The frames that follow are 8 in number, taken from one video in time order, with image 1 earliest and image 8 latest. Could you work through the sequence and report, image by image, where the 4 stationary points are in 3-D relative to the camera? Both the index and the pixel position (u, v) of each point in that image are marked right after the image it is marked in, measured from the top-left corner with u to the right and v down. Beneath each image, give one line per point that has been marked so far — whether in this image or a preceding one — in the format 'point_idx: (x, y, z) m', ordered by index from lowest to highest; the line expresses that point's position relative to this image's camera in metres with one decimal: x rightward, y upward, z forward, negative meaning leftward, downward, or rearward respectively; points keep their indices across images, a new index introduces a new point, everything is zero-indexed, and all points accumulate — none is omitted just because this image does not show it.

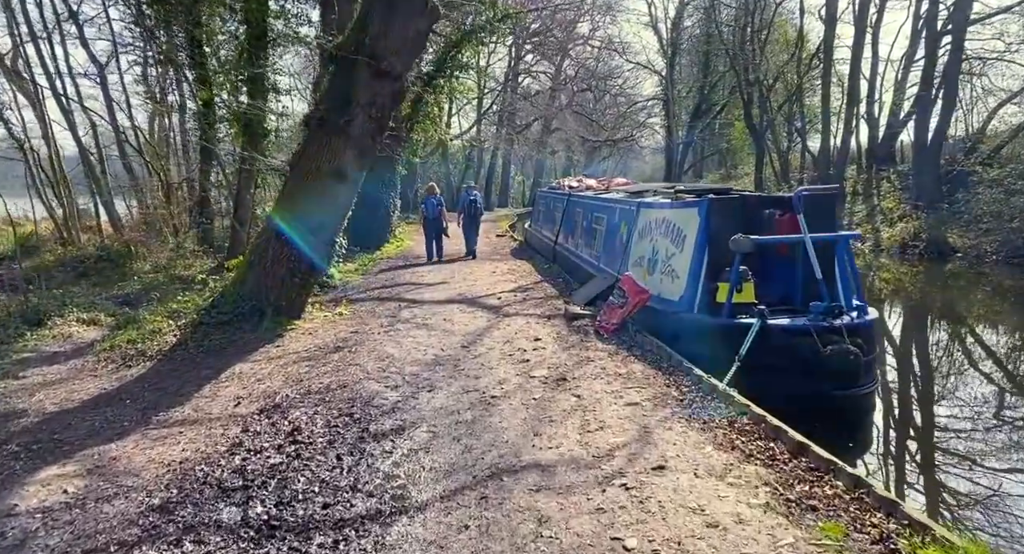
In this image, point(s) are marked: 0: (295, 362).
0: (-2.2, -0.9, +7.4) m
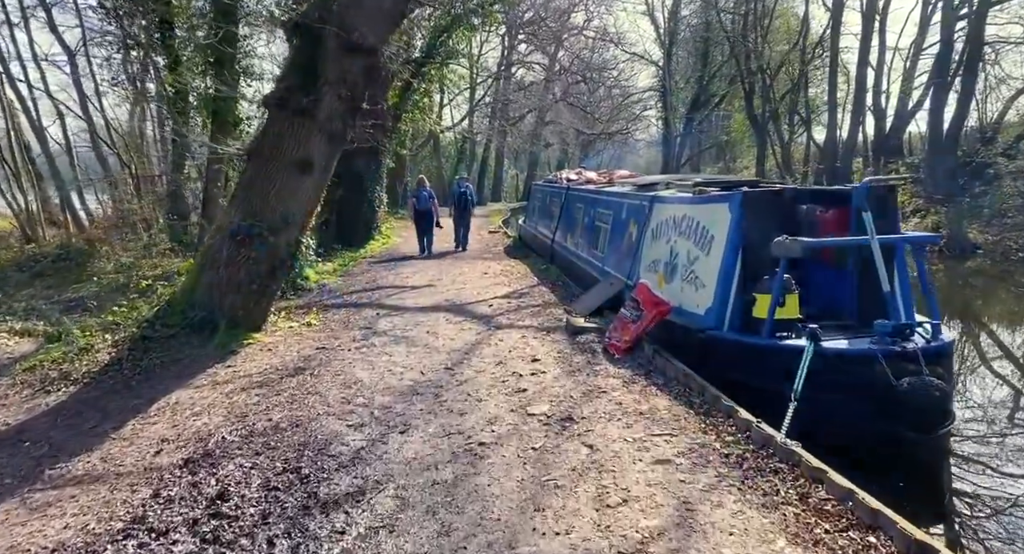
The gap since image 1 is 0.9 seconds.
0: (-2.3, -0.9, +6.2) m
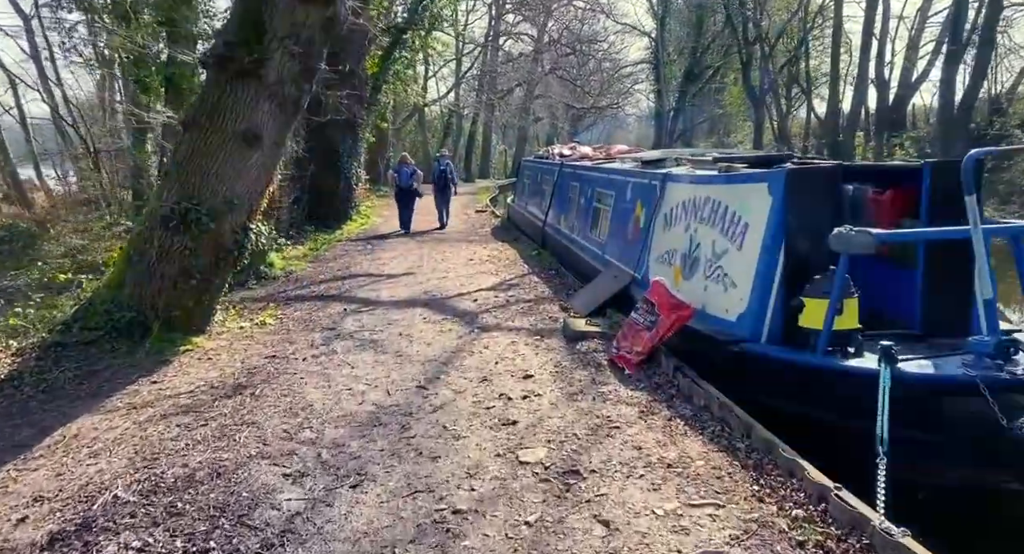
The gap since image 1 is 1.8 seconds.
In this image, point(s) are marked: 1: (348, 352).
0: (-2.4, -0.9, +5.0) m
1: (-1.5, -0.7, +6.4) m
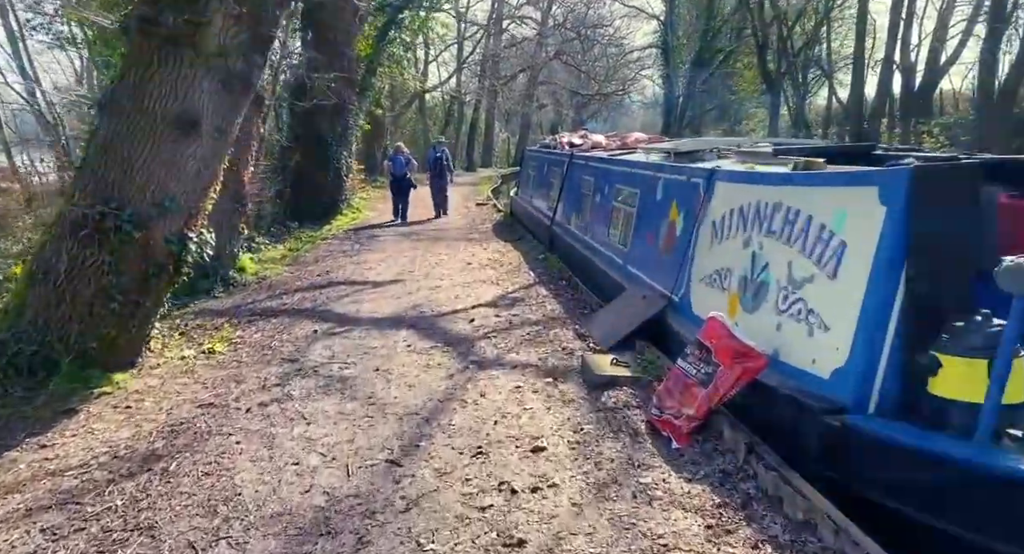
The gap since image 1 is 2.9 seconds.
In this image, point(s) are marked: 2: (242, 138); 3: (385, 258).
0: (-2.4, -1.1, +3.6) m
1: (-1.4, -0.9, +5.1) m
2: (-3.8, +2.0, +10.3) m
3: (-2.0, +0.3, +11.3) m
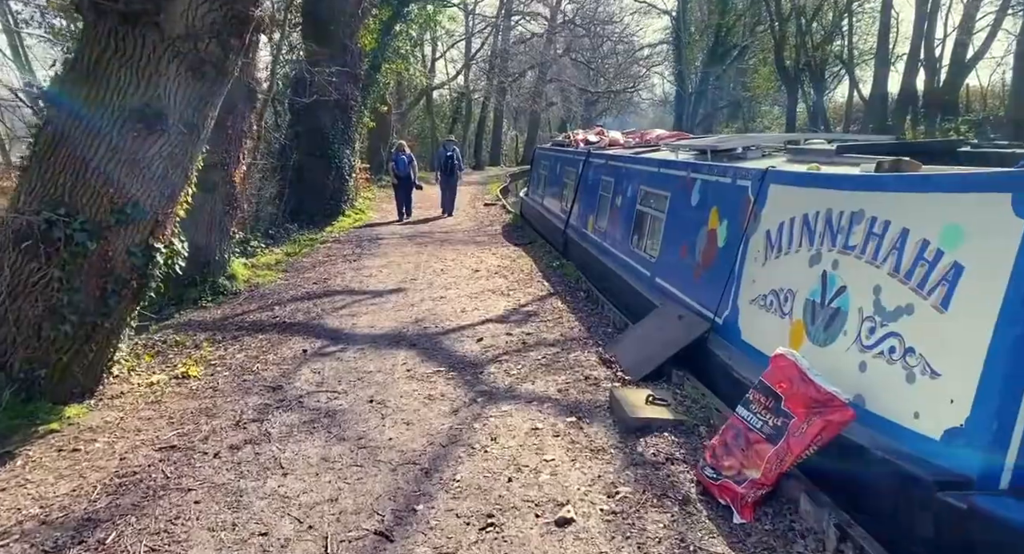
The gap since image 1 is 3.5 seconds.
0: (-2.3, -1.2, +2.8) m
1: (-1.3, -1.0, +4.3) m
2: (-3.7, +1.9, +9.5) m
3: (-1.8, +0.2, +10.5) m
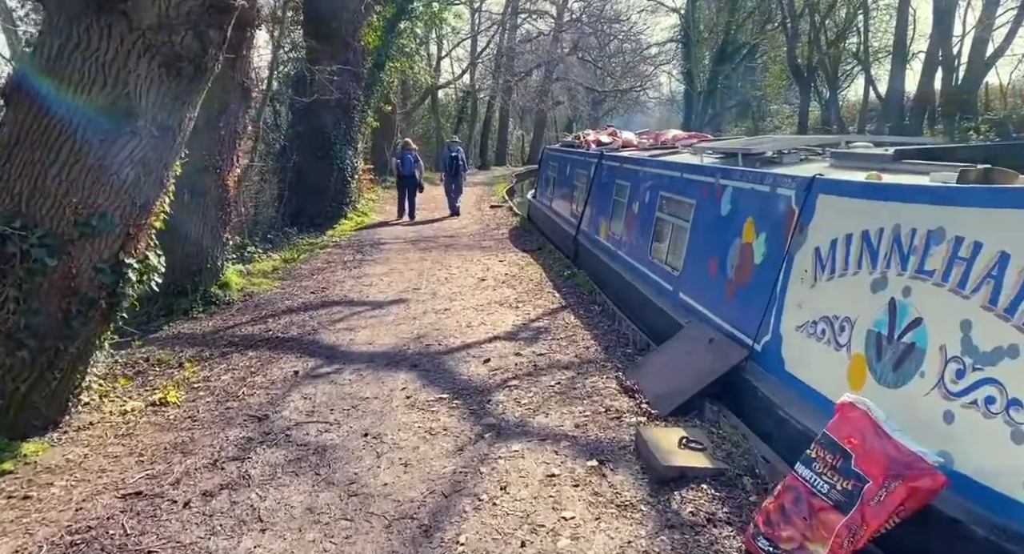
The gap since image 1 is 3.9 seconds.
0: (-2.2, -1.4, +2.3) m
1: (-1.3, -1.1, +3.8) m
2: (-3.6, +1.8, +9.0) m
3: (-1.7, +0.1, +10.0) m
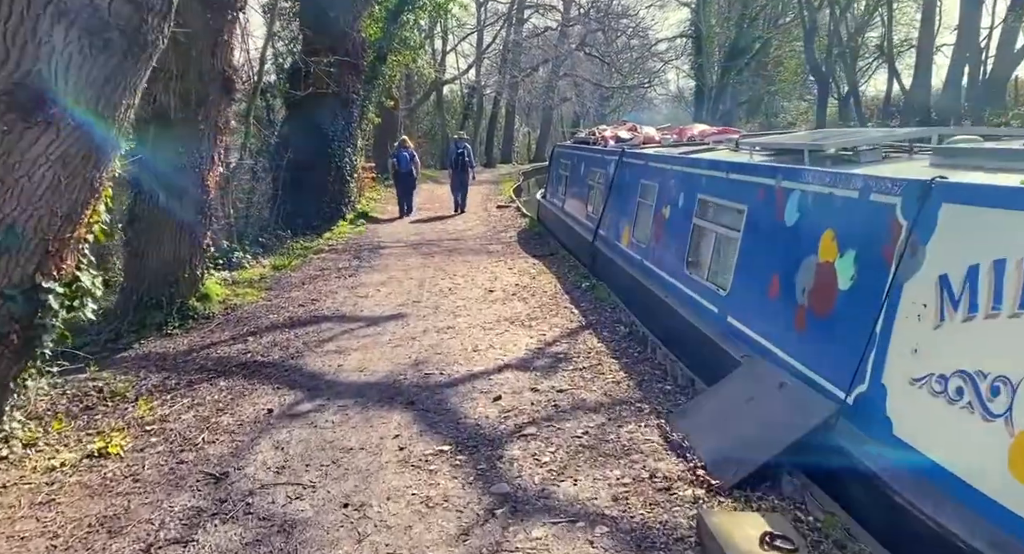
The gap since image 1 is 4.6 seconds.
0: (-2.2, -1.5, +1.4) m
1: (-1.2, -1.2, +2.9) m
2: (-3.5, +1.6, +8.1) m
3: (-1.6, 0.0, +9.1) m
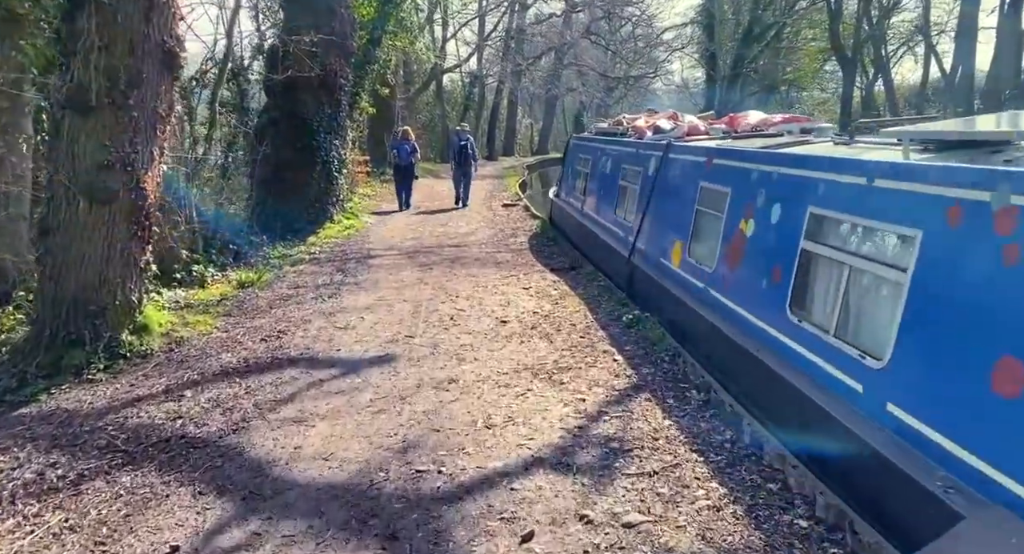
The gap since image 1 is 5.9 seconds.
0: (-2.0, -1.8, -0.3) m
1: (-1.0, -1.5, +1.1) m
2: (-3.3, +1.4, +6.4) m
3: (-1.4, -0.3, +7.4) m
